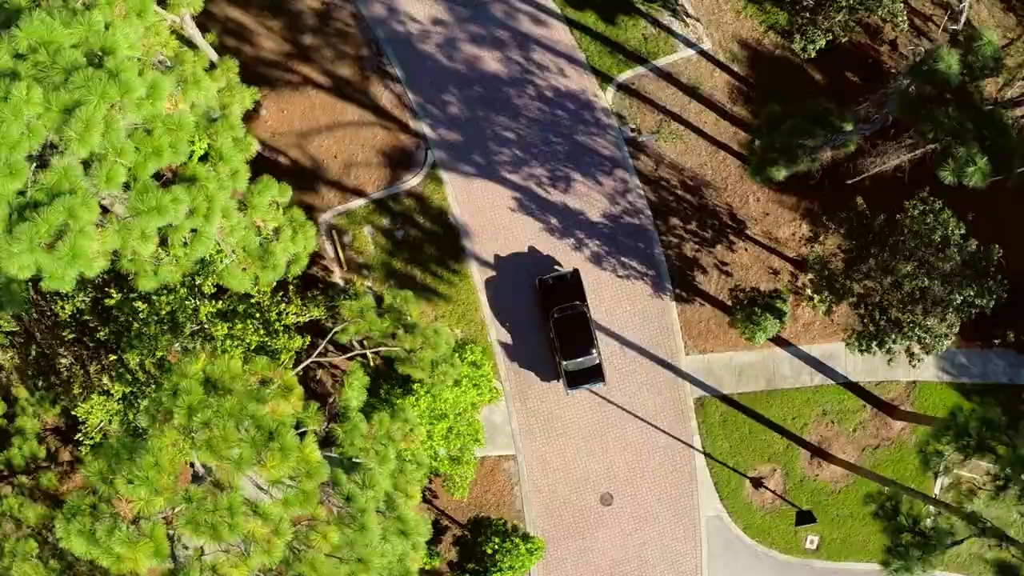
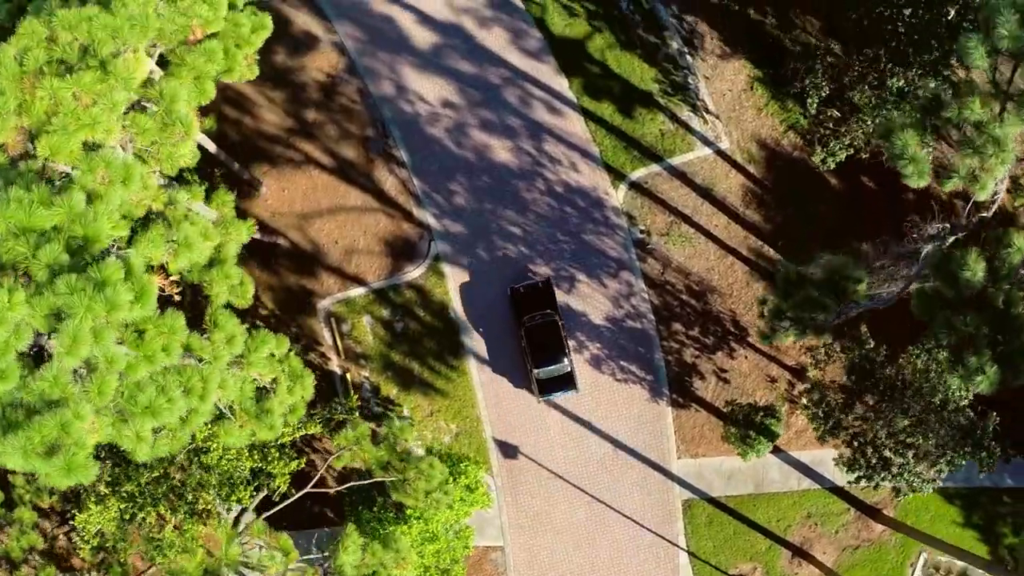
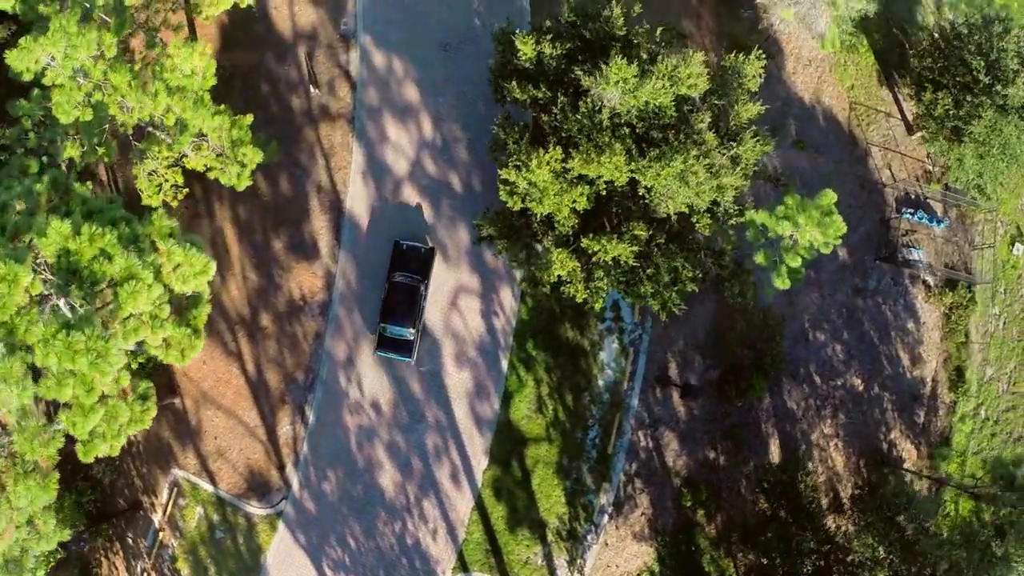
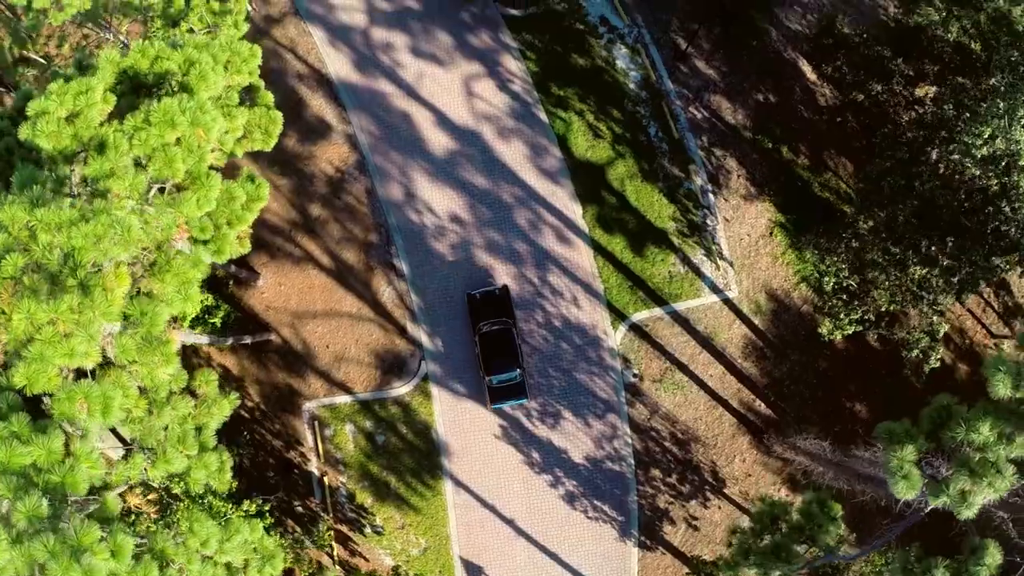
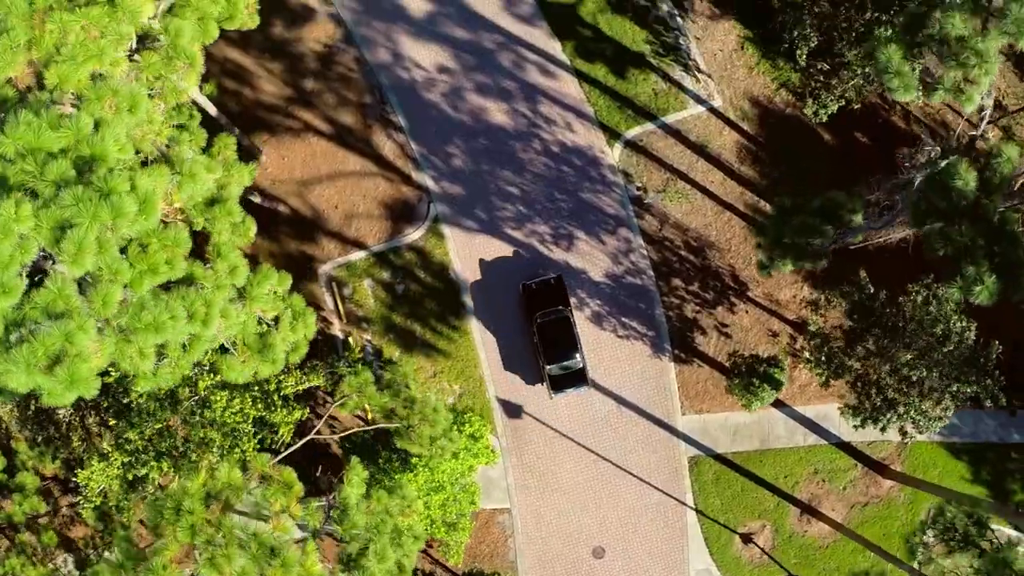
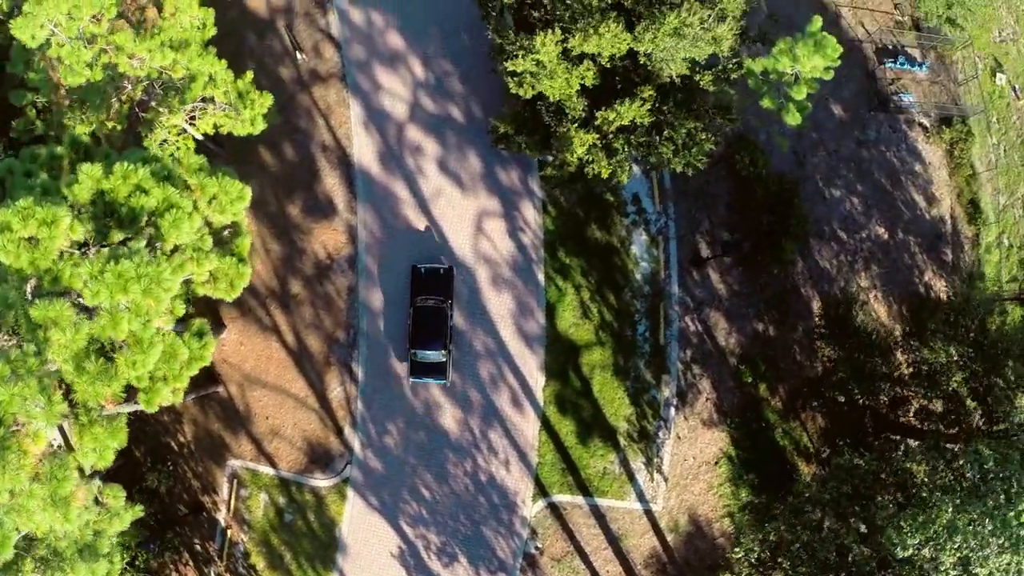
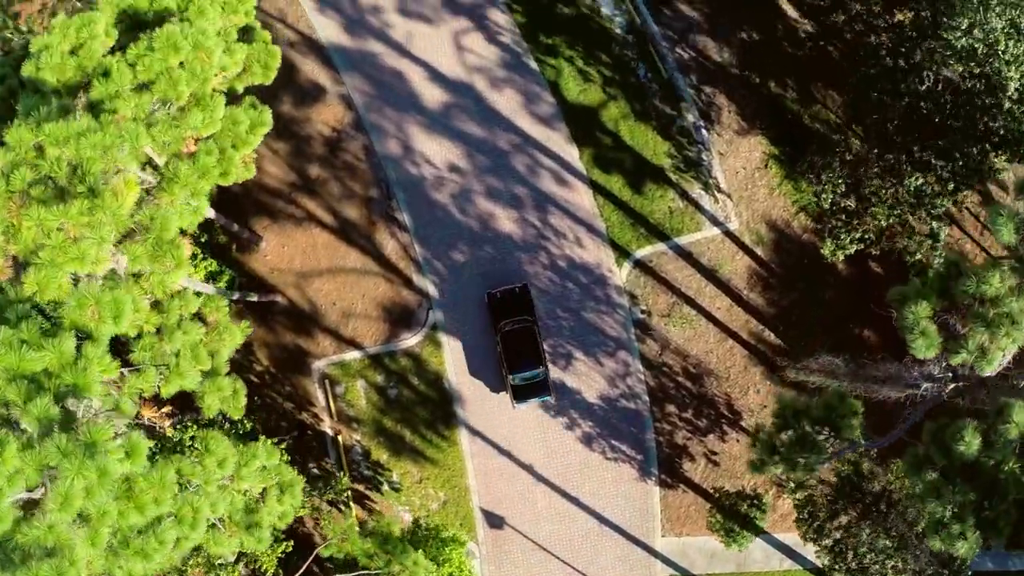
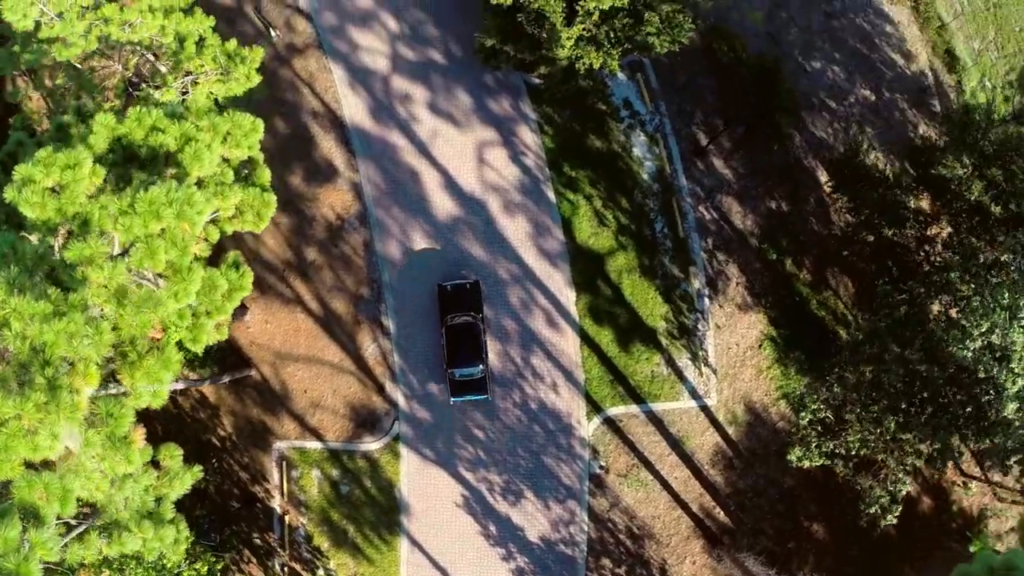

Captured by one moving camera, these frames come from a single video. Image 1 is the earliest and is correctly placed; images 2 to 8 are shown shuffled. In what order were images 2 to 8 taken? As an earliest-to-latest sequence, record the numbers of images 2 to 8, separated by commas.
5, 2, 7, 4, 8, 6, 3
